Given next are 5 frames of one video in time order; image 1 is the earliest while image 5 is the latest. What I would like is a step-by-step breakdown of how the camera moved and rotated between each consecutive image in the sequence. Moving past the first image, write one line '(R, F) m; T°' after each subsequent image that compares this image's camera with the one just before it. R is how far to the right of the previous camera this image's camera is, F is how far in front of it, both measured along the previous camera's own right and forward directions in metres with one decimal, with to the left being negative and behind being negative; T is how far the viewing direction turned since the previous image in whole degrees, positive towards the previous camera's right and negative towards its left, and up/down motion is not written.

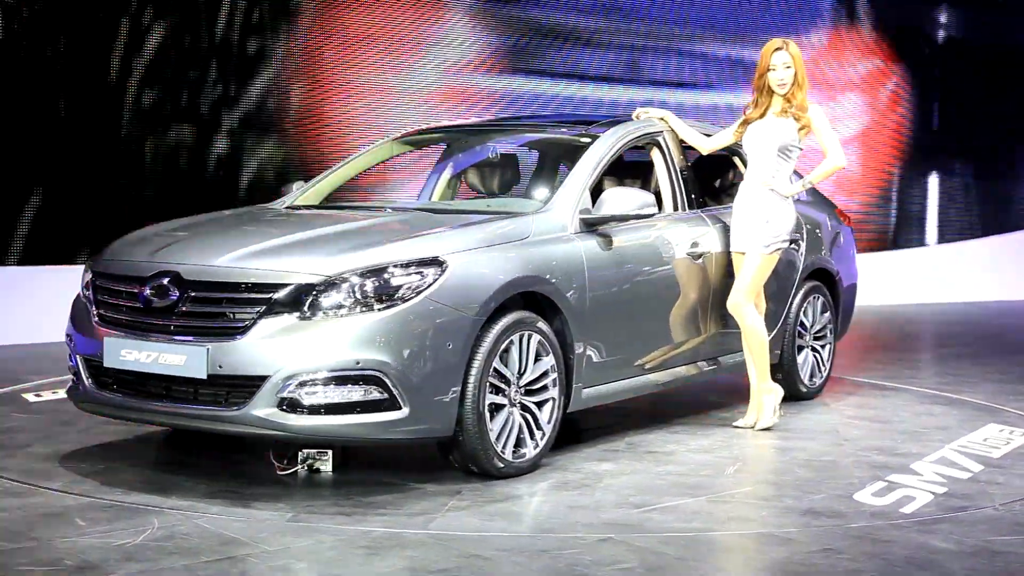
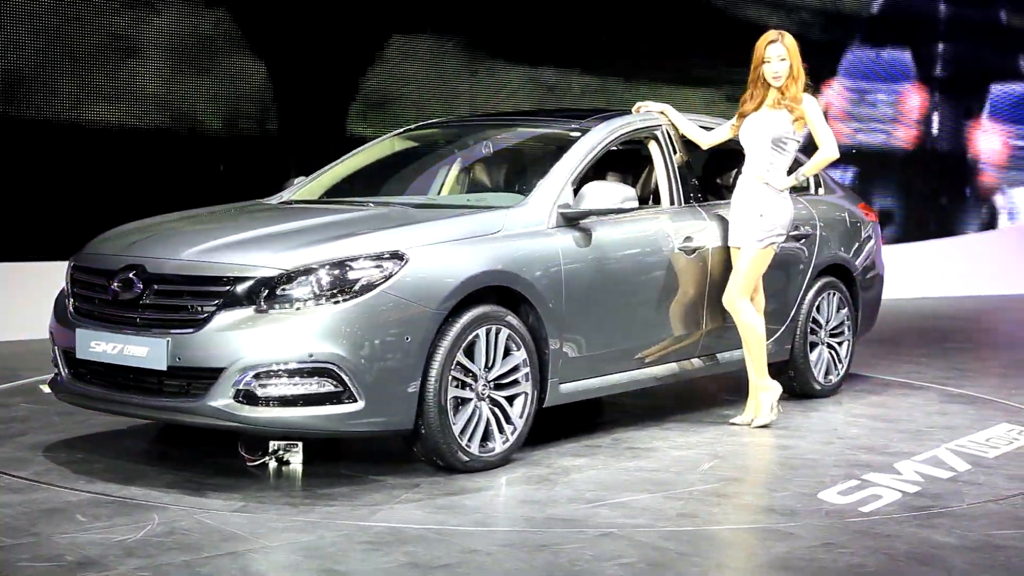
(0.0, 0.0) m; 0°
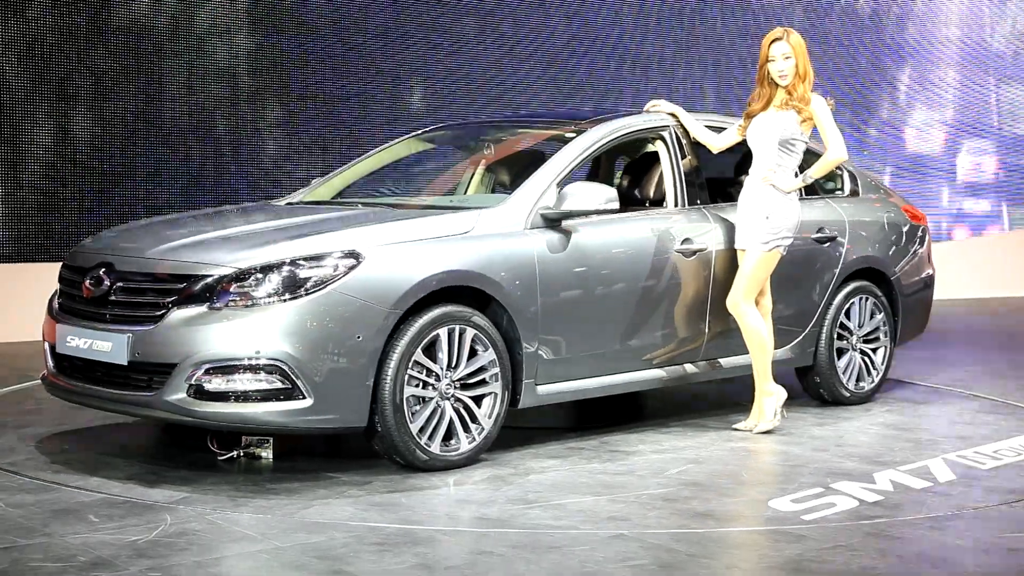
(+1.1, 0.0) m; -7°
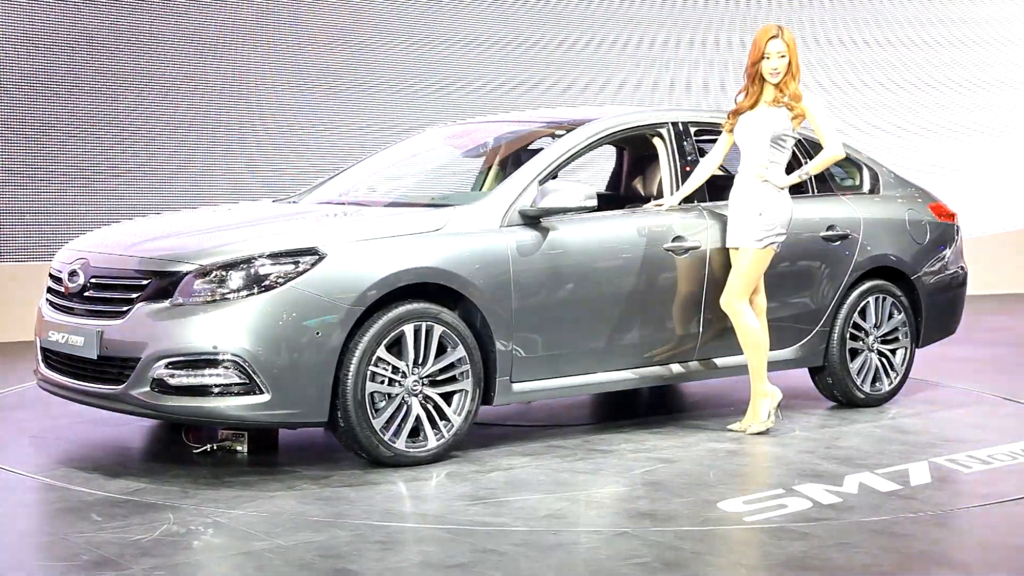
(+0.9, +0.1) m; -5°
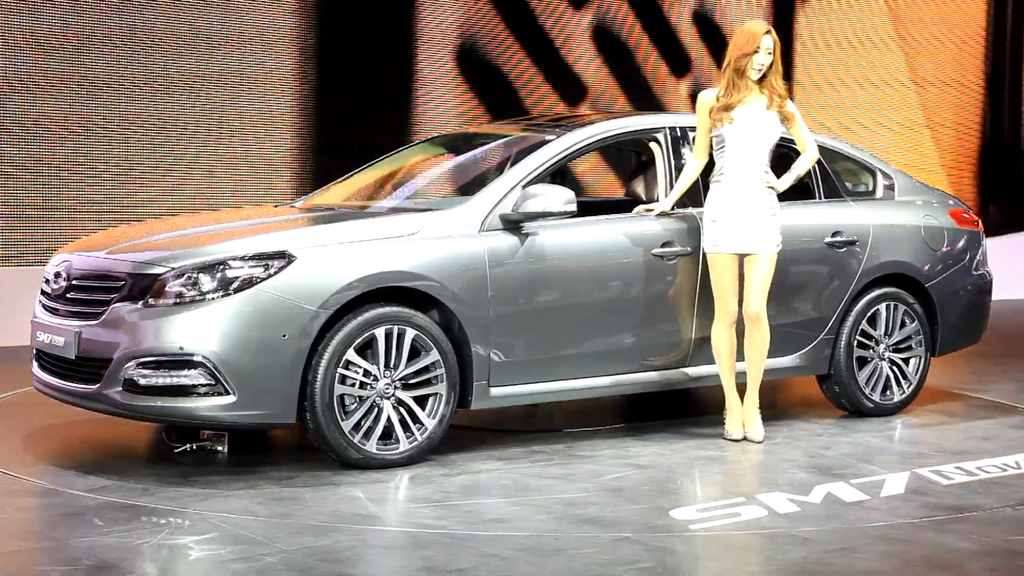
(+0.8, 0.0) m; -4°
